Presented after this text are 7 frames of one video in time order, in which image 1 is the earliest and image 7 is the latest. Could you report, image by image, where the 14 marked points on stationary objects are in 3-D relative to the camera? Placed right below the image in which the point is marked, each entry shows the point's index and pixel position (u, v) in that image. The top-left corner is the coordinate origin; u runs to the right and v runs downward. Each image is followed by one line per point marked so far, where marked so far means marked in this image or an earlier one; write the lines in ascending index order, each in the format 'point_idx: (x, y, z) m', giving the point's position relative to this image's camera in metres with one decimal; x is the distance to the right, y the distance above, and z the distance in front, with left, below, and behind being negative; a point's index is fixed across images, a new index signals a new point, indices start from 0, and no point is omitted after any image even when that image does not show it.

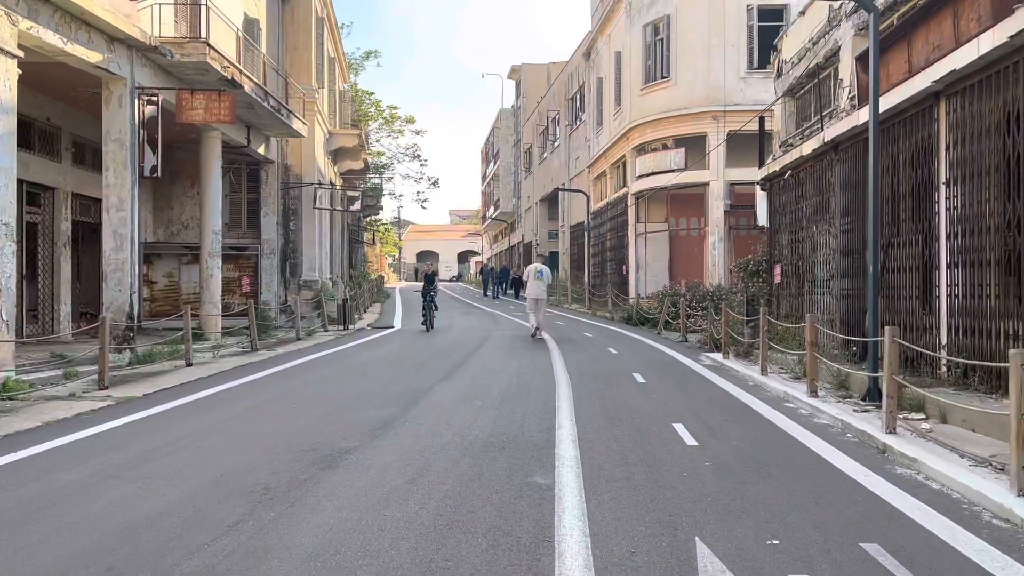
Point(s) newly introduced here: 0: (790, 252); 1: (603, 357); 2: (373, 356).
0: (+4.5, +0.6, +13.5) m
1: (+1.6, -1.2, +14.5) m
2: (-2.5, -1.3, +14.4) m
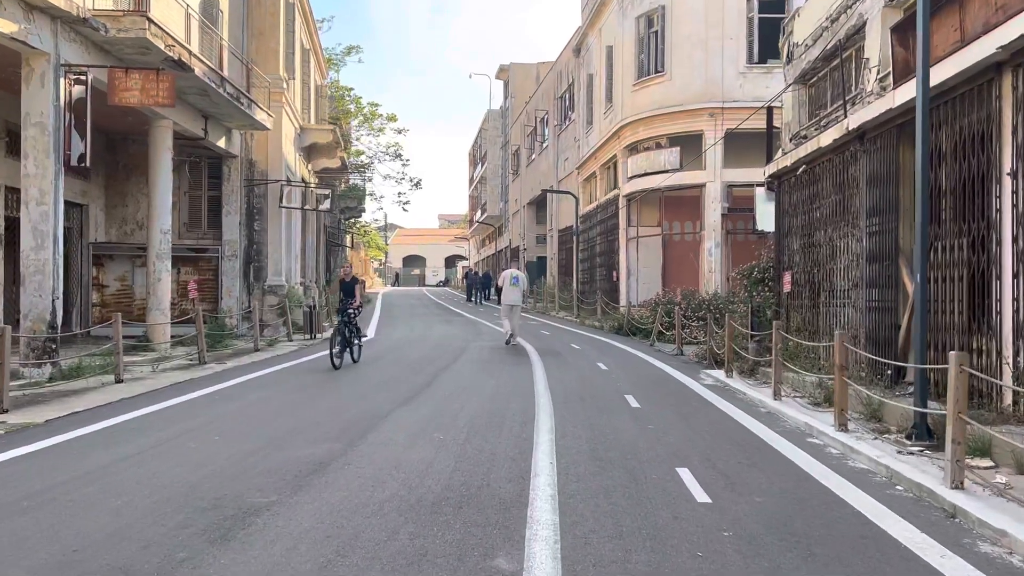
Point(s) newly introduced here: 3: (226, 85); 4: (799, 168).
0: (+4.2, +0.4, +12.0) m
1: (+1.2, -1.3, +12.9) m
2: (-2.9, -1.4, +12.8) m
3: (-5.6, +3.9, +16.2) m
4: (+4.1, +1.7, +12.0) m
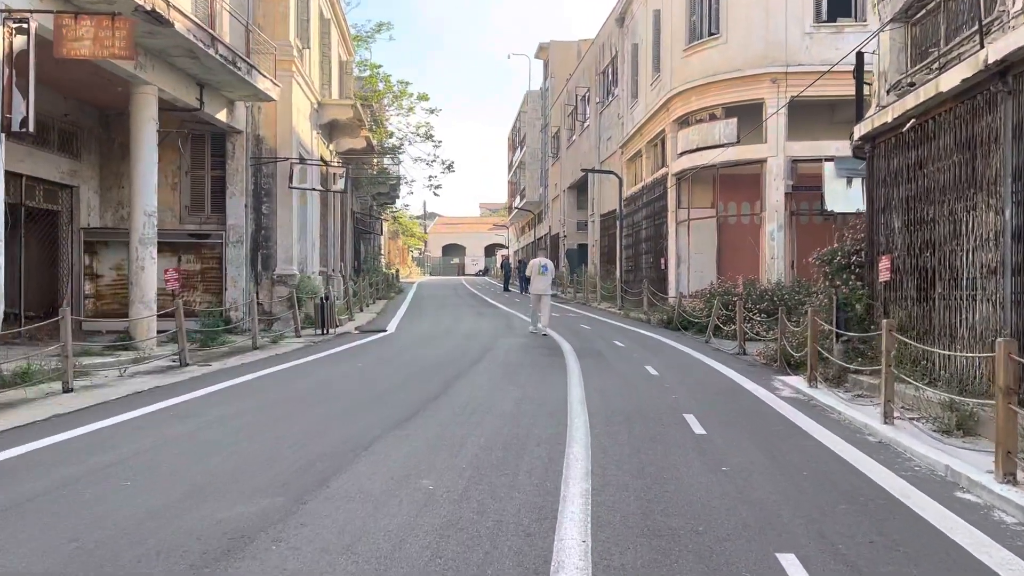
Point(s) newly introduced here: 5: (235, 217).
0: (+4.5, +0.6, +9.5) m
1: (+1.6, -1.2, +10.7) m
2: (-2.5, -1.2, +10.7) m
3: (-5.0, +4.1, +14.2) m
4: (+4.5, +1.9, +9.5) m
5: (-6.0, +1.5, +18.0) m
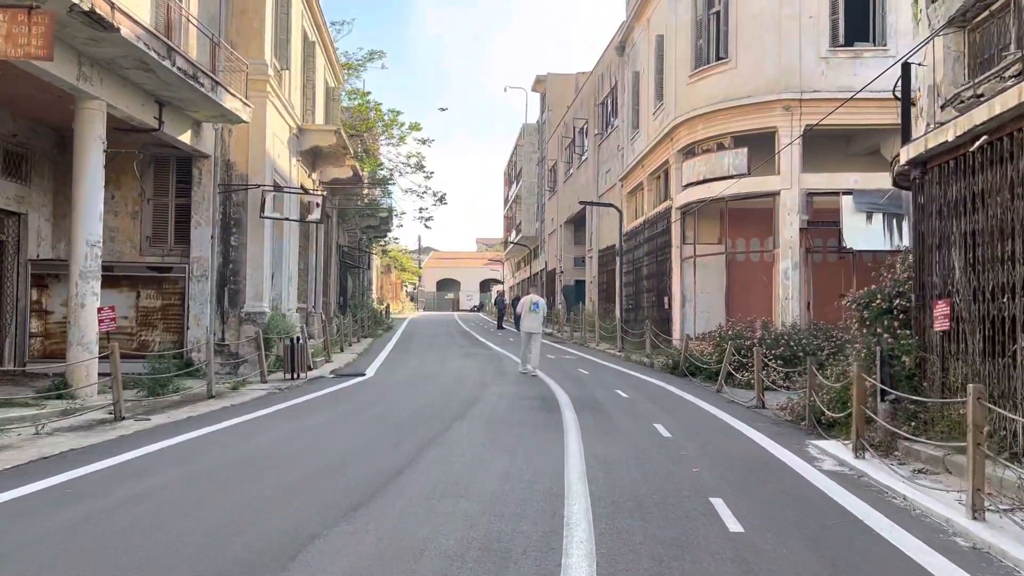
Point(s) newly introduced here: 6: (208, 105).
0: (+4.4, +0.1, +8.0) m
1: (+1.5, -1.7, +9.0) m
2: (-2.7, -1.7, +9.1) m
3: (-5.1, +3.5, +12.7) m
4: (+4.4, +1.4, +8.0) m
5: (-6.1, +0.8, +16.4) m
6: (-5.3, +3.2, +14.6) m
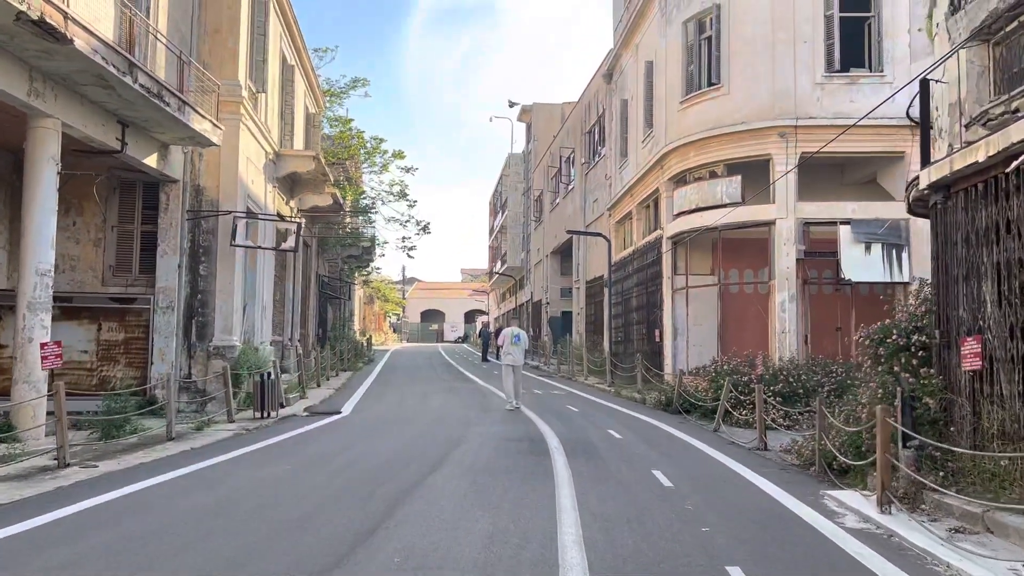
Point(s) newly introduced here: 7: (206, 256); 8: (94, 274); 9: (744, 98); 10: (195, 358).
0: (+4.3, -0.2, +7.2) m
1: (+1.3, -2.0, +8.1) m
2: (-2.8, -2.1, +8.1) m
3: (-5.3, +3.0, +11.9) m
4: (+4.2, +1.1, +7.3) m
5: (-6.4, +0.2, +15.5) m
6: (-5.6, +2.7, +13.8) m
7: (-5.9, +0.6, +16.1) m
8: (-7.8, +0.3, +15.6) m
9: (+5.2, +4.3, +18.6) m
10: (-6.1, -1.3, +16.0) m
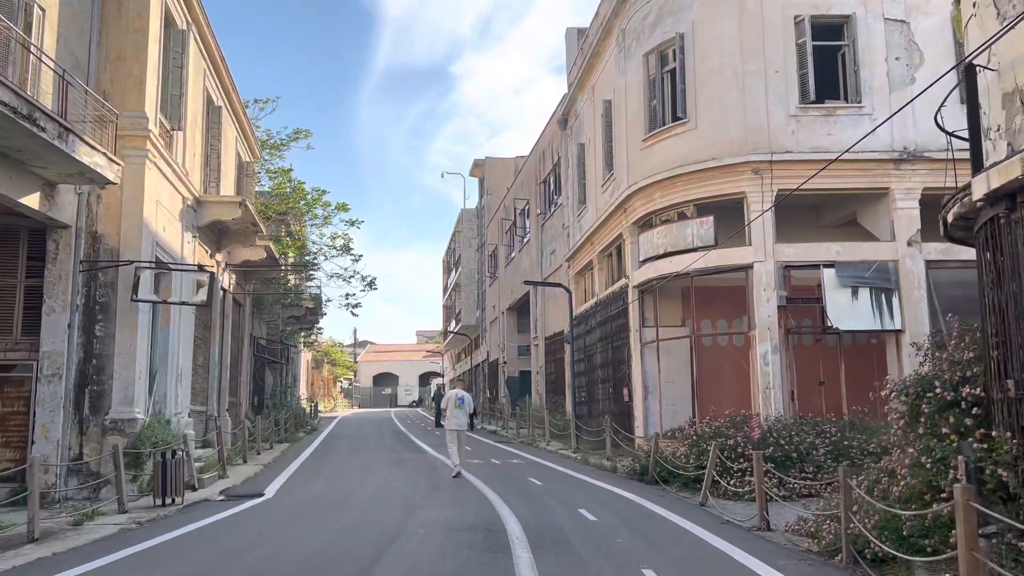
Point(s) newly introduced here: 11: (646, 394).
0: (+3.9, -0.4, +5.4) m
1: (+1.0, -2.4, +6.0) m
2: (-3.2, -2.4, +5.8) m
3: (-6.0, +2.3, +9.8) m
4: (+3.8, +0.8, +5.5) m
5: (-7.2, -0.8, +13.1) m
6: (-6.3, +1.8, +11.6) m
7: (-6.7, -0.4, +13.7) m
8: (-8.6, -0.8, +13.1) m
9: (+4.1, +3.2, +17.1) m
10: (-6.9, -2.4, +13.5) m
11: (+3.0, -2.4, +18.7) m
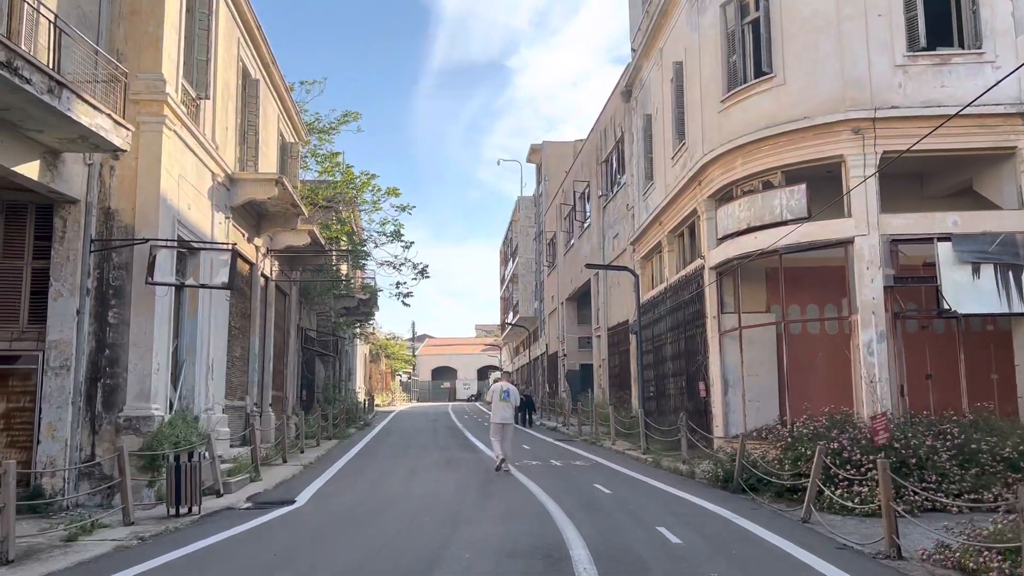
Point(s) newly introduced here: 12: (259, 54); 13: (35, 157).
0: (+4.2, -0.2, +3.2) m
1: (+1.3, -2.1, +4.1) m
2: (-2.8, -2.2, +4.1) m
3: (-5.4, +2.6, +8.3) m
4: (+4.1, +1.1, +3.4) m
5: (-6.3, -0.6, +11.7) m
6: (-5.6, +2.1, +10.1) m
7: (-5.8, -0.2, +12.3) m
8: (-7.7, -0.5, +11.8) m
9: (+5.2, +3.6, +14.9) m
10: (-6.0, -2.1, +12.1) m
11: (+4.3, -2.0, +16.6) m
12: (-5.8, +5.4, +19.2) m
13: (-6.2, +1.7, +10.9) m
